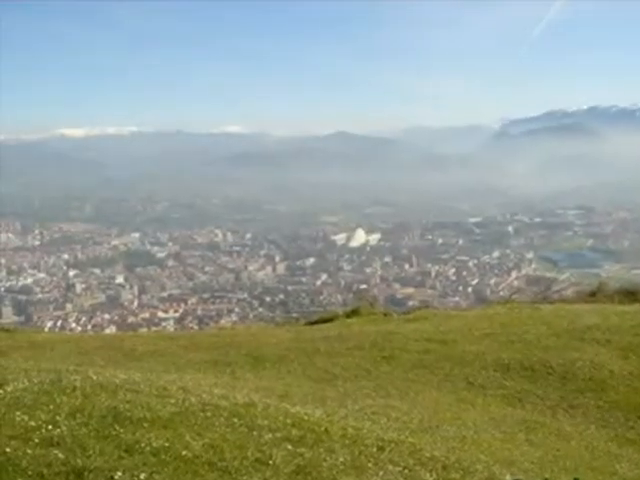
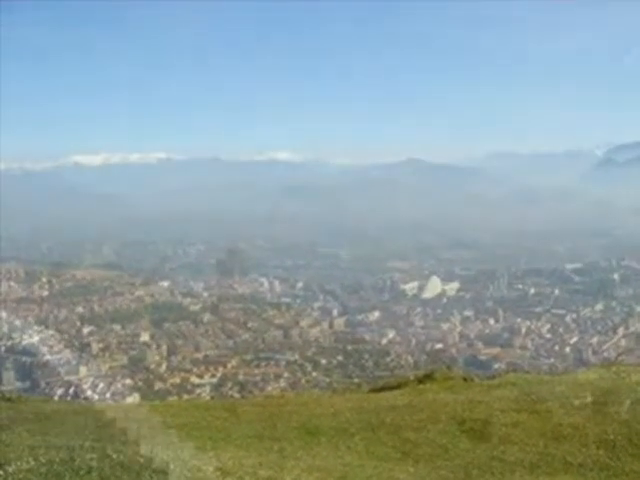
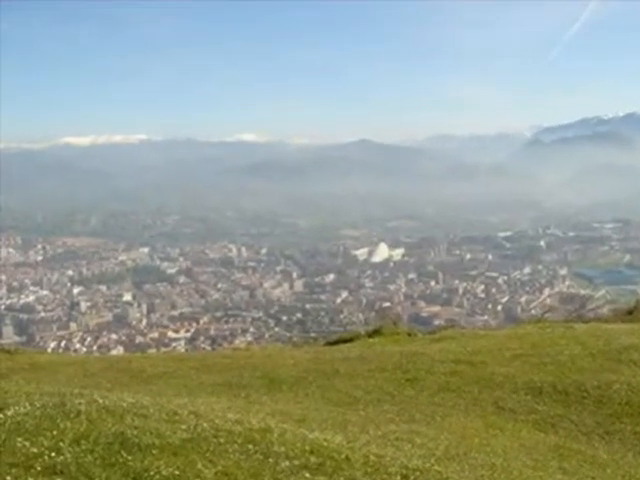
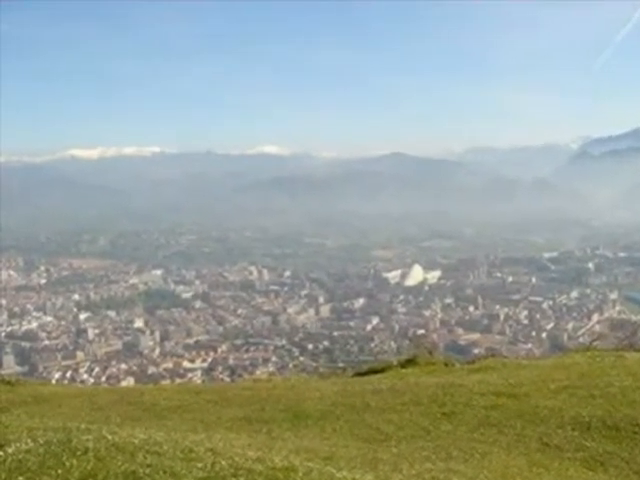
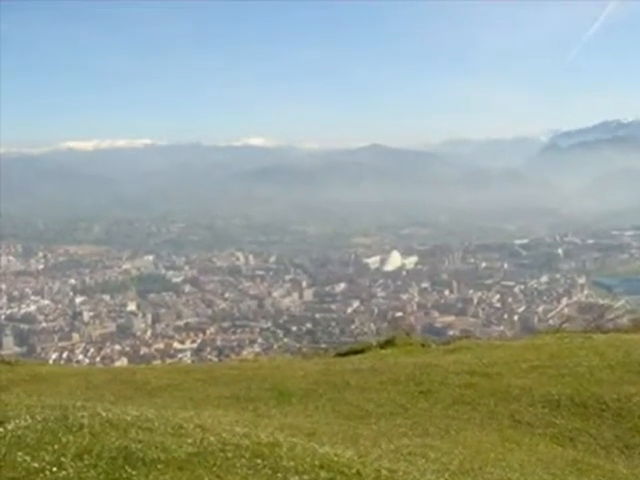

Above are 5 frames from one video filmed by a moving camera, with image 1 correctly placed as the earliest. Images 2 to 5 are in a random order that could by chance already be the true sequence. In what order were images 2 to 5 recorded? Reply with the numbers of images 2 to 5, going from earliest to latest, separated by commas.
3, 5, 4, 2
